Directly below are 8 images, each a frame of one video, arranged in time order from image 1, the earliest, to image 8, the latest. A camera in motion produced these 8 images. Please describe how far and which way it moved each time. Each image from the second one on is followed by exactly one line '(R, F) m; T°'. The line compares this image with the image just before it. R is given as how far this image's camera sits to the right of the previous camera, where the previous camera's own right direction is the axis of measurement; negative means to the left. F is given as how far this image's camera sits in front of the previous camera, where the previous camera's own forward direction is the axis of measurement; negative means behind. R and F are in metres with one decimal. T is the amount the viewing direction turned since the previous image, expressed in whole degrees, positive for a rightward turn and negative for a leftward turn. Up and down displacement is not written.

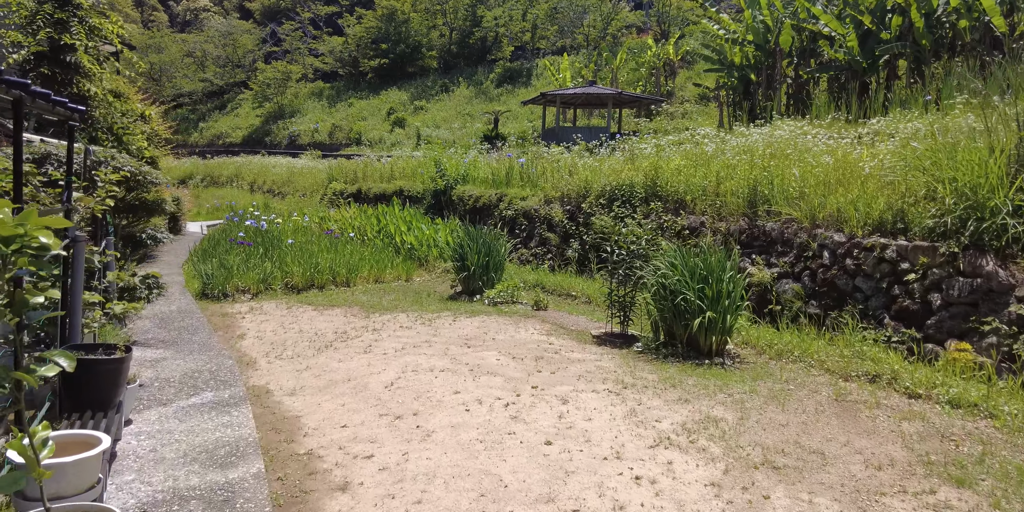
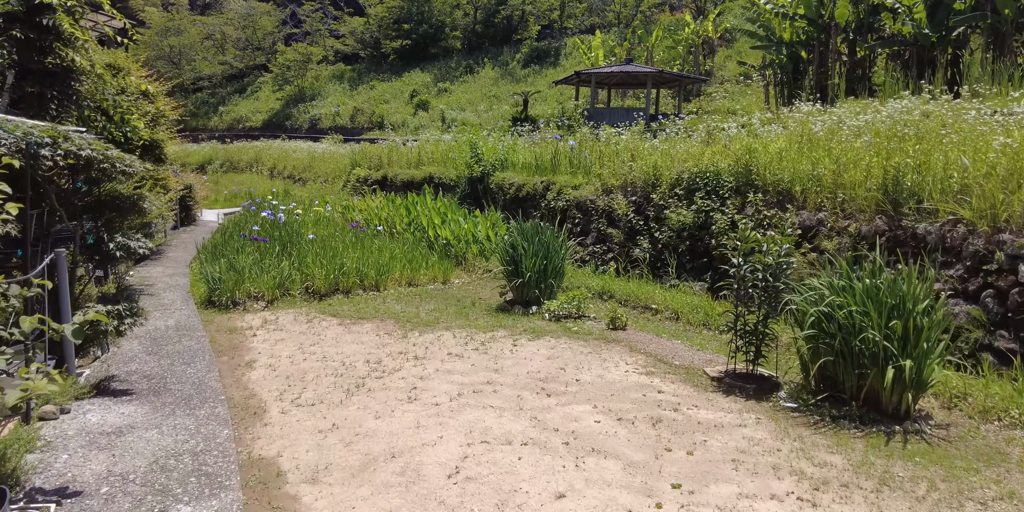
(-0.4, +1.3) m; -2°
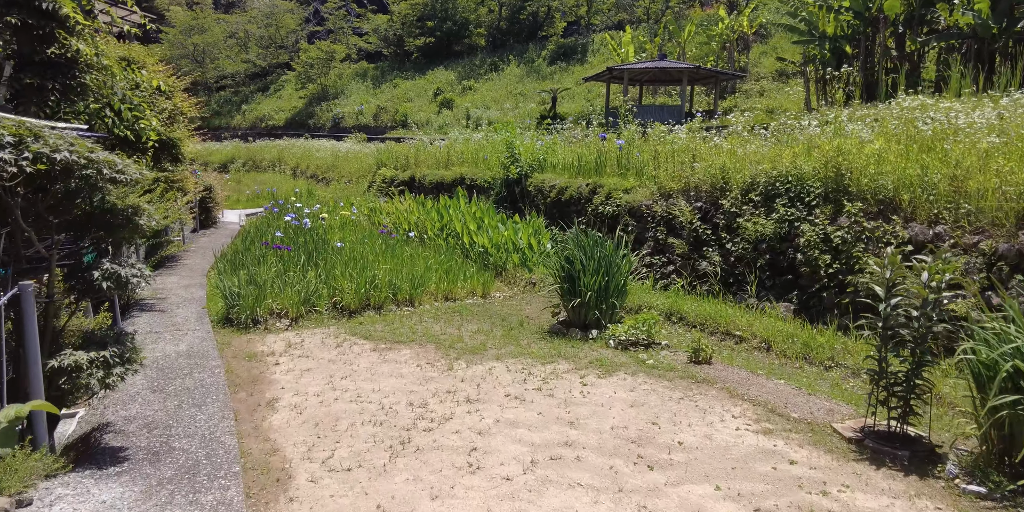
(-0.3, +0.8) m; -2°
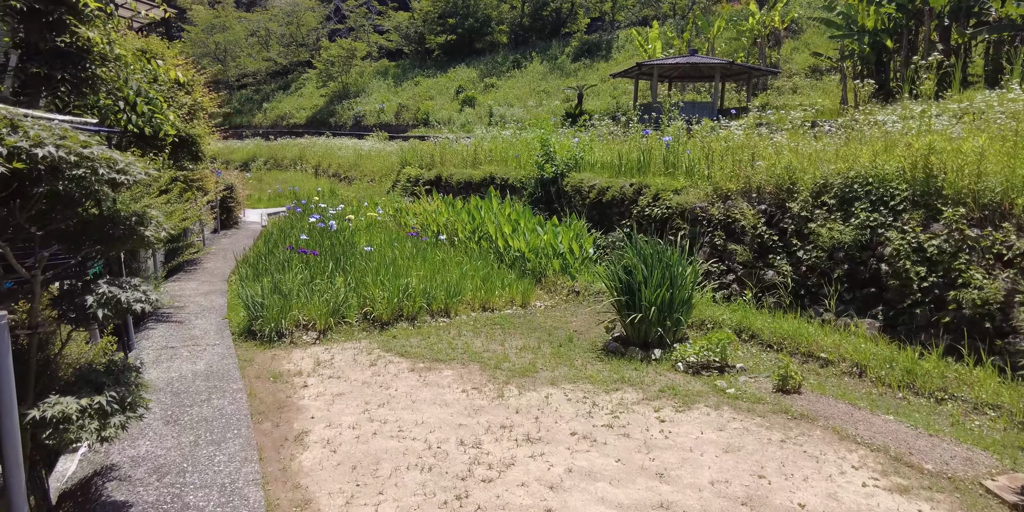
(-0.3, +0.6) m; -2°
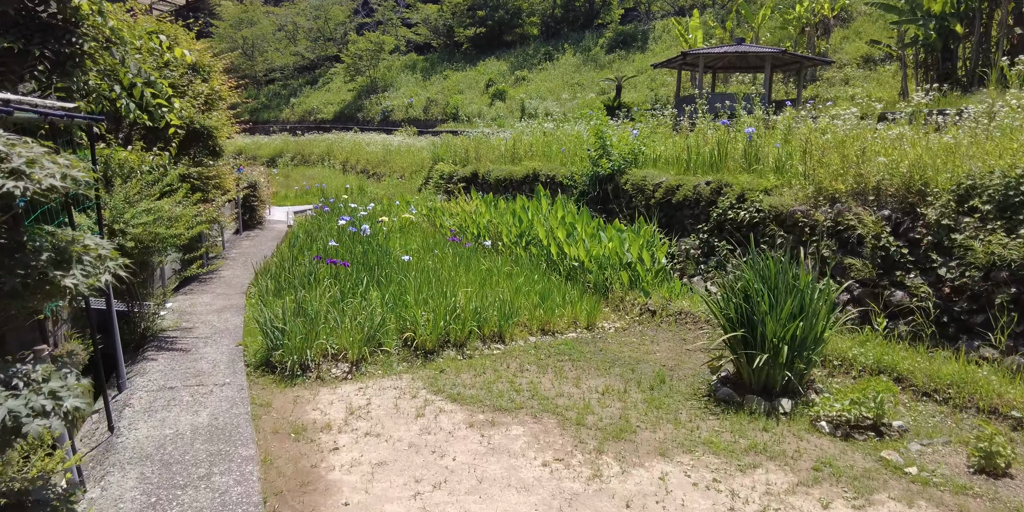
(-0.4, +1.0) m; -2°
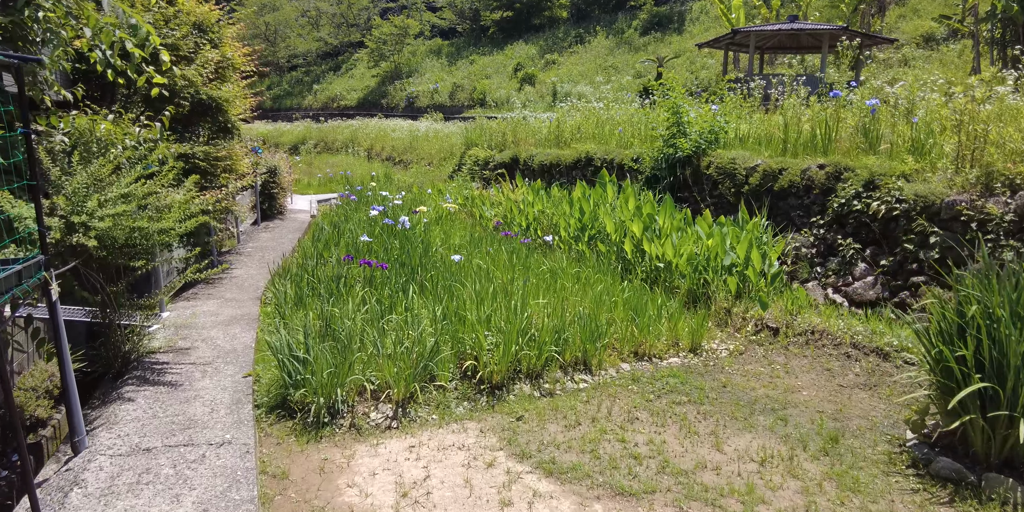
(-0.4, +1.2) m; -2°
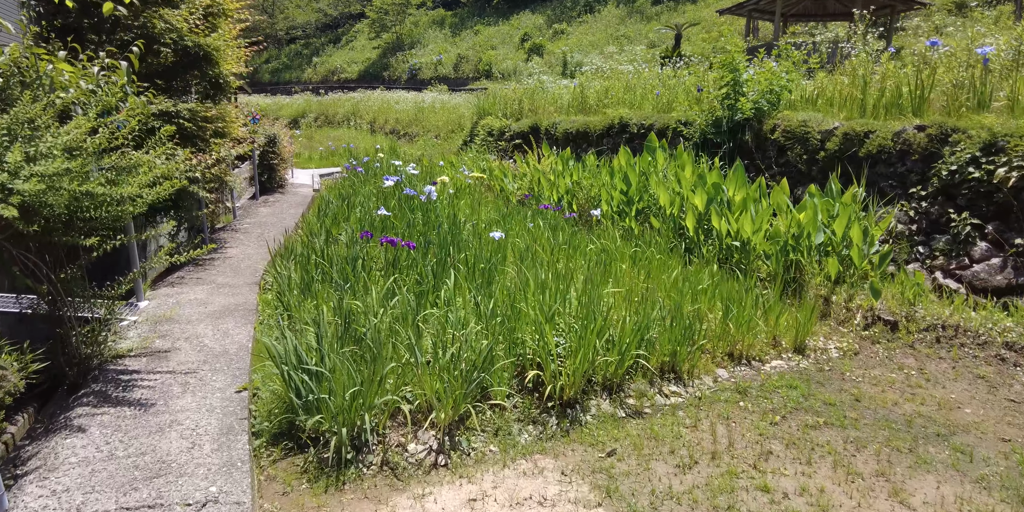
(-0.3, +0.9) m; 0°
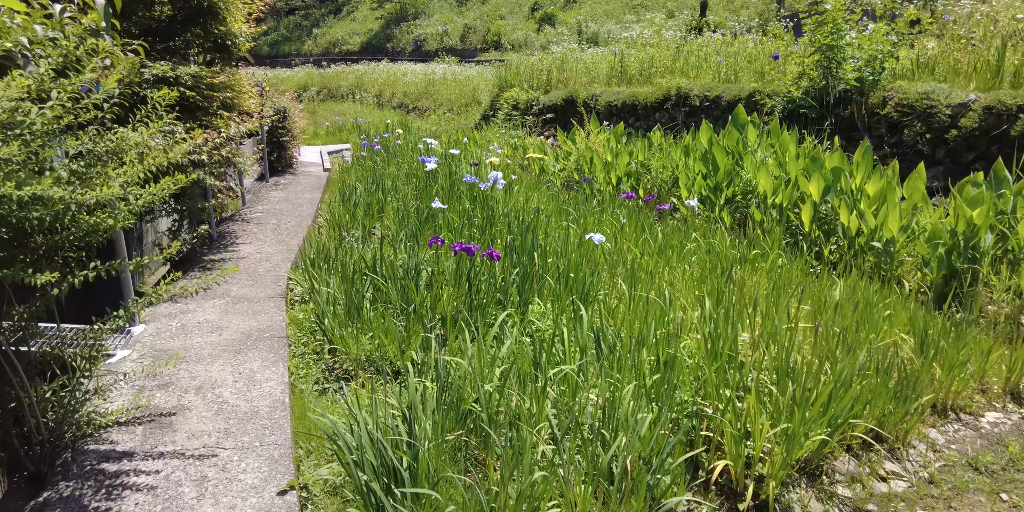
(-0.5, +1.0) m; 0°
